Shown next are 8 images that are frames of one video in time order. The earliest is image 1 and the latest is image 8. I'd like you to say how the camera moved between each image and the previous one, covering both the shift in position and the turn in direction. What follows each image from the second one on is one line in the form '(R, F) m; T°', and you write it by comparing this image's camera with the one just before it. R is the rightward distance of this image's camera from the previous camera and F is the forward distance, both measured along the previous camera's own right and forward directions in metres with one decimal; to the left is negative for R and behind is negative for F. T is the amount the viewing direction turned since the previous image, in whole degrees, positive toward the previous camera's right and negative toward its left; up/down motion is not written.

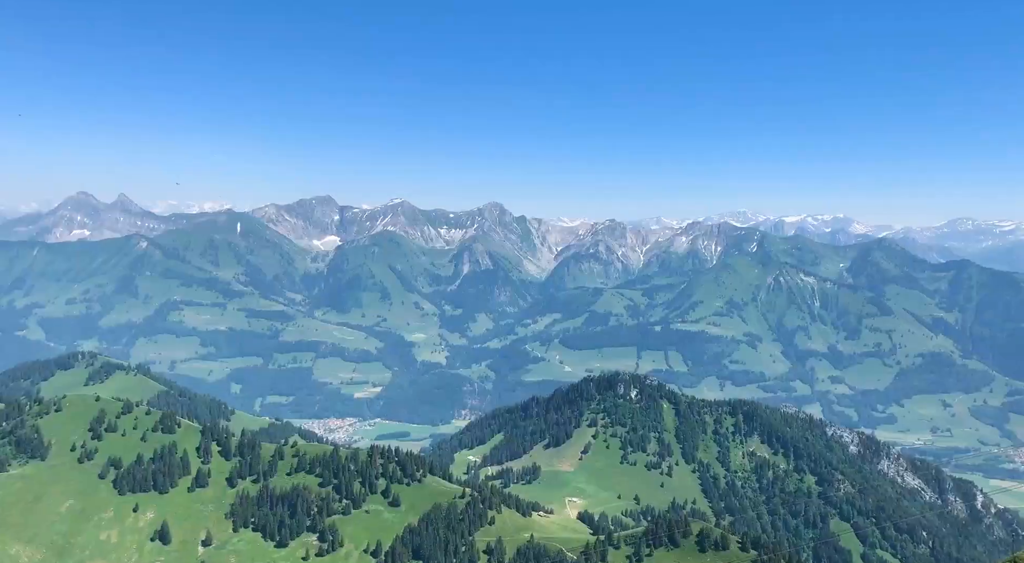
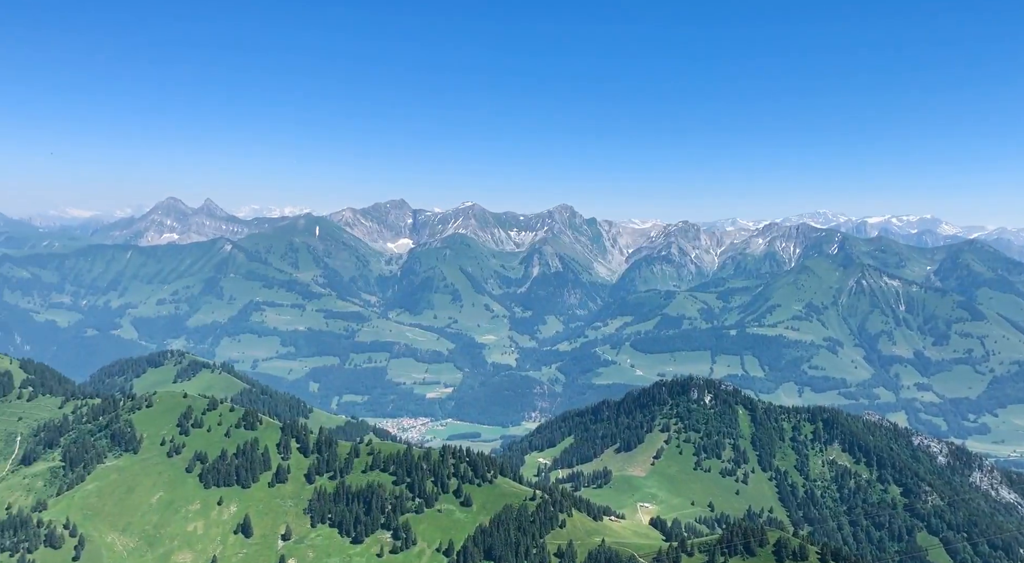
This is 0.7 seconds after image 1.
(+5.2, -1.3) m; -6°
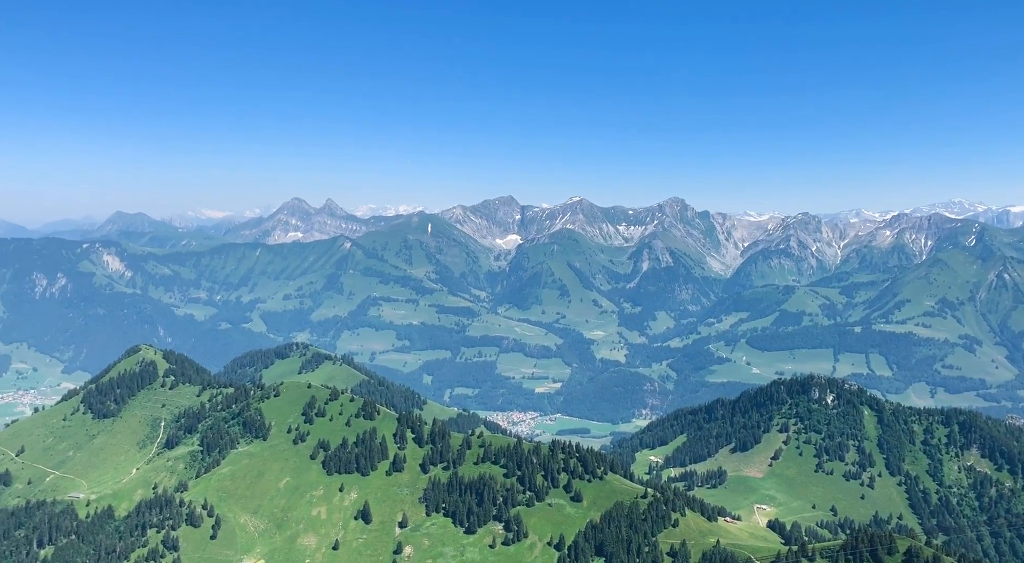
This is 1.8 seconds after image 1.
(+9.1, -0.1) m; -9°
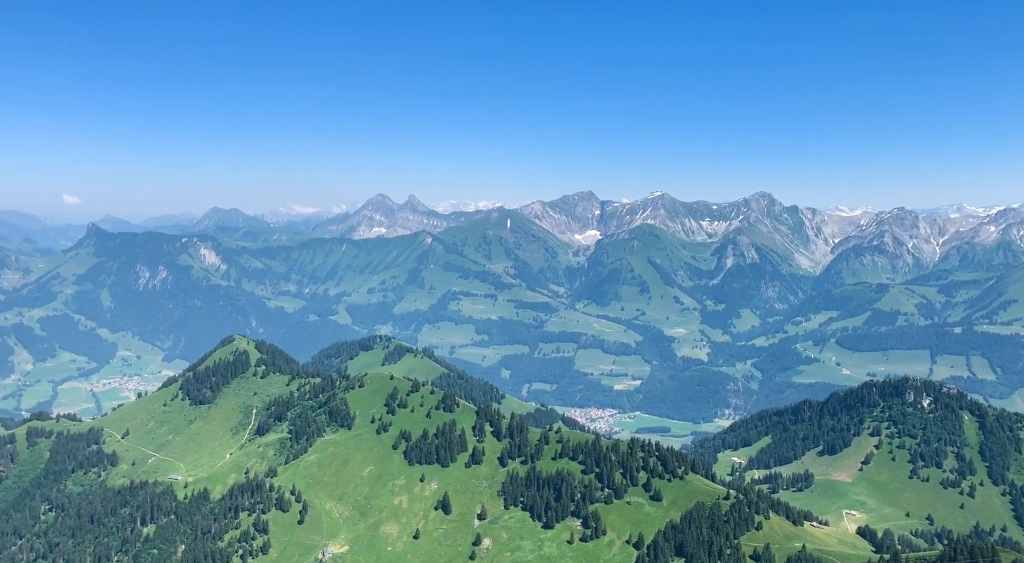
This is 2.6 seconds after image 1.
(+6.7, +1.0) m; -6°
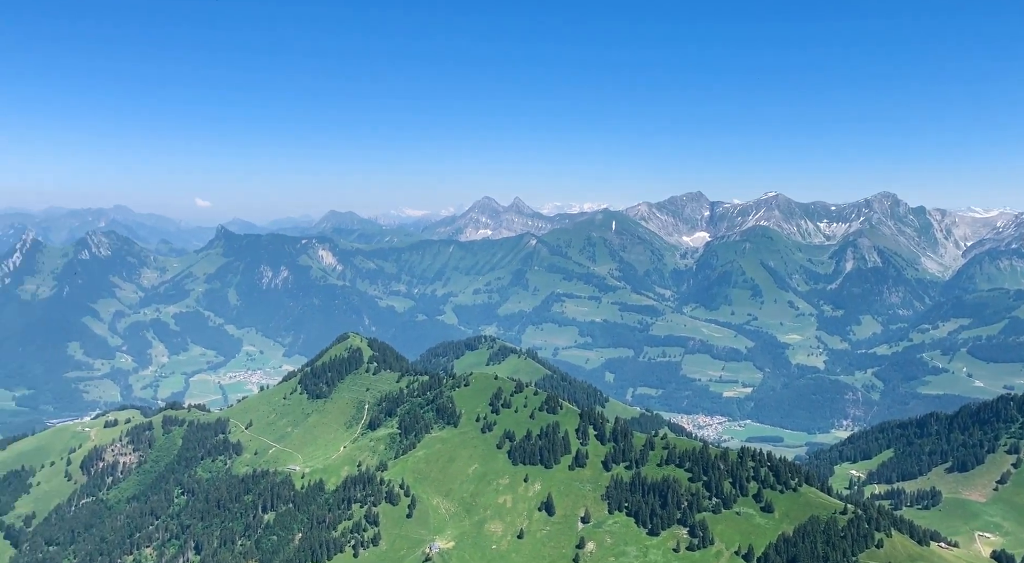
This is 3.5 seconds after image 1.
(+6.8, +1.5) m; -8°
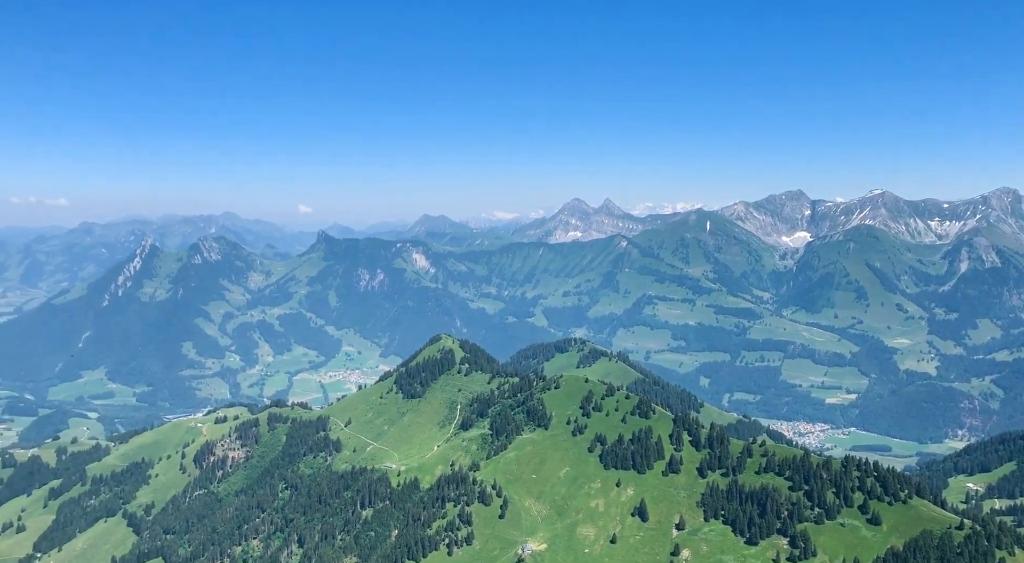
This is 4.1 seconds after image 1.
(+4.6, +1.4) m; -7°
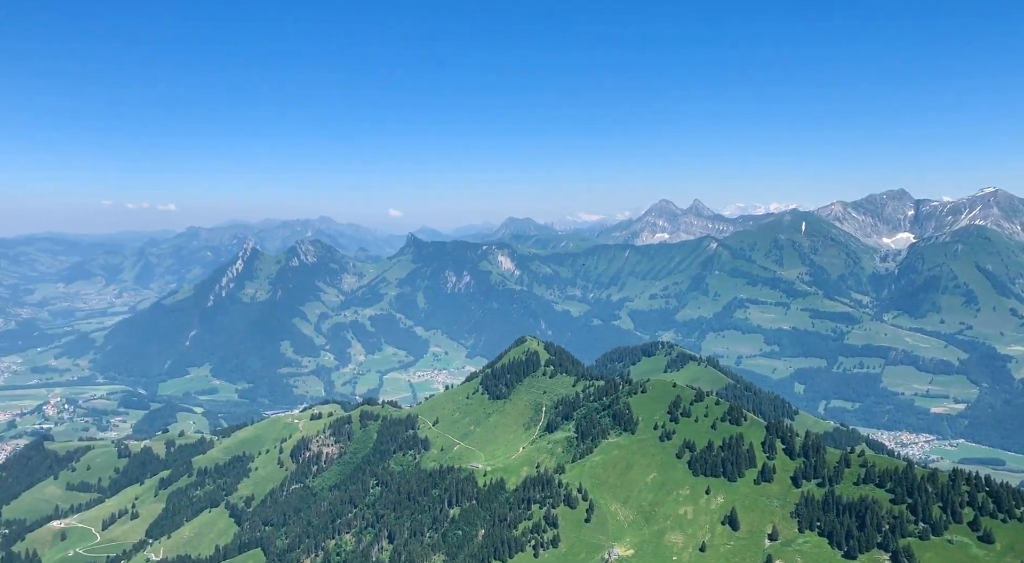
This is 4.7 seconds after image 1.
(+3.8, +0.8) m; -6°
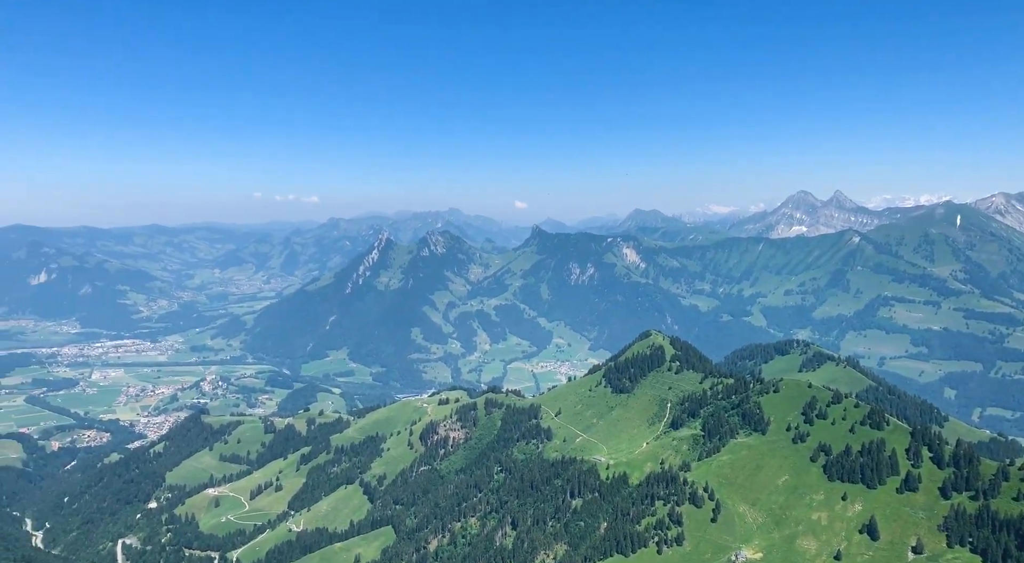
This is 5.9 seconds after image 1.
(+4.2, +1.7) m; -9°
